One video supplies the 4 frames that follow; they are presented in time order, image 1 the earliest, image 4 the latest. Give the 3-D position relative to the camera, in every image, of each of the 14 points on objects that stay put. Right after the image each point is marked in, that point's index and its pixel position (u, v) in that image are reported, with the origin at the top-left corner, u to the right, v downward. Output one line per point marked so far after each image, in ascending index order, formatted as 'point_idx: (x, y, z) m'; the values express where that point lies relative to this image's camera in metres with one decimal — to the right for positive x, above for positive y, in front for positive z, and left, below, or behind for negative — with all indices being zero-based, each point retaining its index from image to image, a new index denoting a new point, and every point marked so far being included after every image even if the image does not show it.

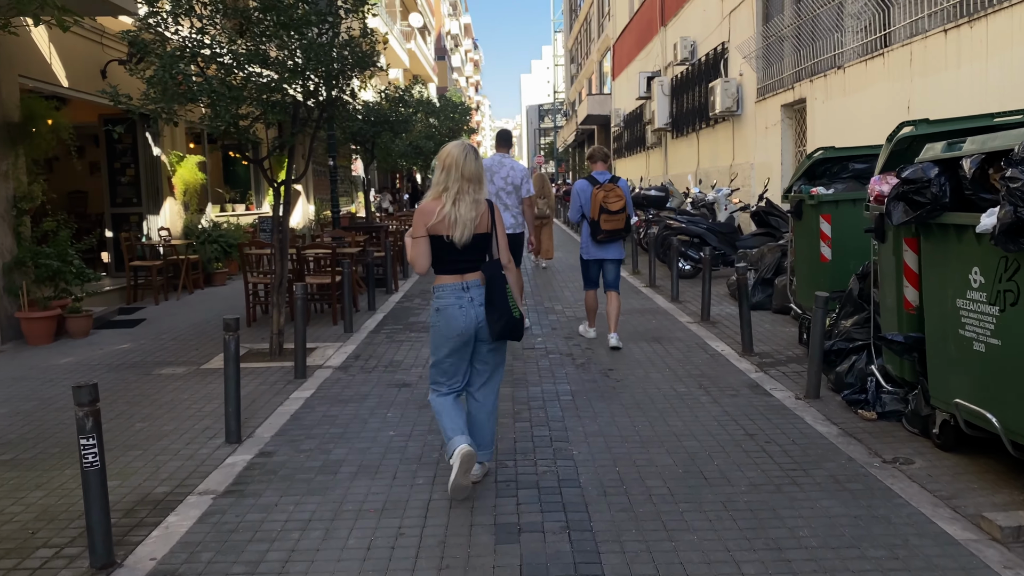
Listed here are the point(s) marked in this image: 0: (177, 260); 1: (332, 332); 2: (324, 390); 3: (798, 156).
0: (-5.2, +0.4, +13.0) m
1: (-2.1, -0.5, +9.6) m
2: (-1.5, -0.8, +6.8) m
3: (+5.1, +2.4, +15.0) m
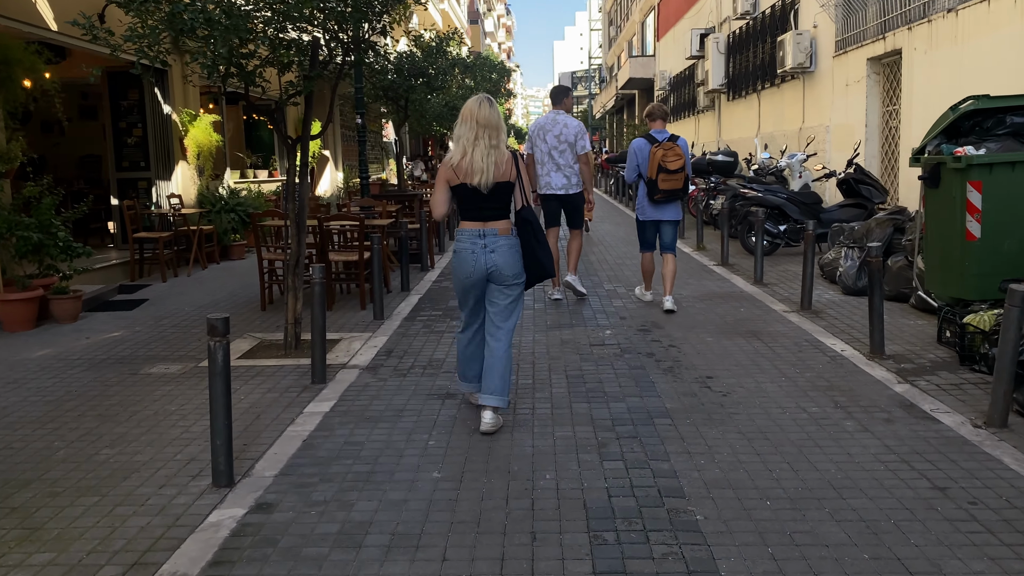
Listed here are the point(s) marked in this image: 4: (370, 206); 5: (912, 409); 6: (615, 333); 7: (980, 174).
0: (-4.5, +0.8, +11.7) m
1: (-1.5, -0.3, +8.2) m
2: (-1.0, -0.7, +5.4) m
3: (+5.8, +2.7, +13.2) m
4: (-1.8, +1.0, +10.6) m
5: (+2.4, -0.7, +5.0) m
6: (+0.9, -0.4, +7.1) m
7: (+3.5, +0.9, +6.4) m
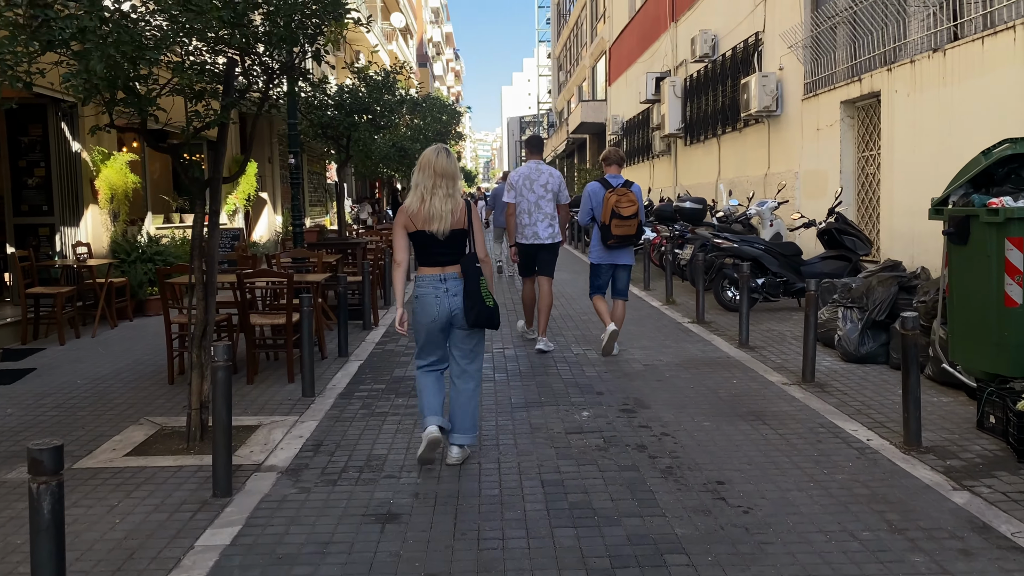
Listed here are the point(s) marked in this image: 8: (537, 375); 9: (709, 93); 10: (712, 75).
0: (-5.0, 0.0, +10.2) m
1: (-1.8, -0.9, +6.9) m
2: (-1.2, -1.2, +4.1) m
3: (+5.2, +1.9, +12.4) m
4: (-2.3, +0.3, +9.3) m
5: (+2.2, -1.1, +3.9) m
6: (+0.6, -0.9, +5.9) m
7: (+3.3, +0.4, +5.5) m
8: (+0.2, -0.7, +7.3) m
9: (+4.5, +4.4, +19.2) m
10: (+4.4, +4.7, +18.8) m
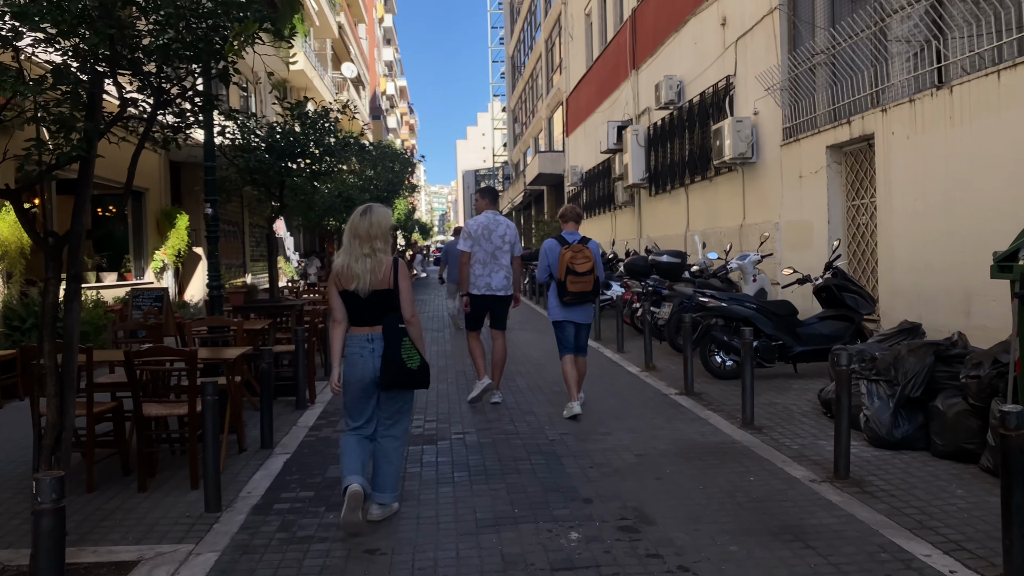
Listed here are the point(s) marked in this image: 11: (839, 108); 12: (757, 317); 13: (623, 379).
0: (-5.4, -0.7, +8.5) m
1: (-2.1, -1.4, +5.3) m
2: (-1.3, -1.5, +2.6) m
3: (+4.6, +1.0, +11.4) m
4: (-2.7, -0.3, +7.8) m
5: (+2.1, -1.4, +2.6) m
6: (+0.4, -1.3, +4.5) m
7: (+3.1, 0.0, +4.3) m
8: (0.0, -1.3, +5.8) m
9: (+3.5, +3.2, +18.3) m
10: (+3.5, +3.5, +17.9) m
11: (+4.4, +2.4, +11.5) m
12: (+2.7, -0.3, +9.4) m
13: (+1.3, -1.1, +9.9) m
